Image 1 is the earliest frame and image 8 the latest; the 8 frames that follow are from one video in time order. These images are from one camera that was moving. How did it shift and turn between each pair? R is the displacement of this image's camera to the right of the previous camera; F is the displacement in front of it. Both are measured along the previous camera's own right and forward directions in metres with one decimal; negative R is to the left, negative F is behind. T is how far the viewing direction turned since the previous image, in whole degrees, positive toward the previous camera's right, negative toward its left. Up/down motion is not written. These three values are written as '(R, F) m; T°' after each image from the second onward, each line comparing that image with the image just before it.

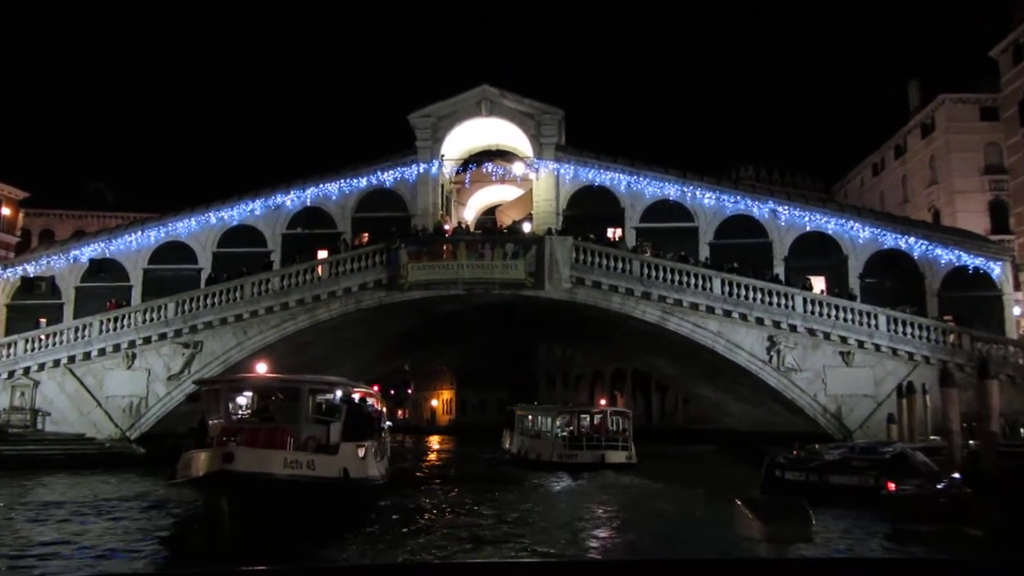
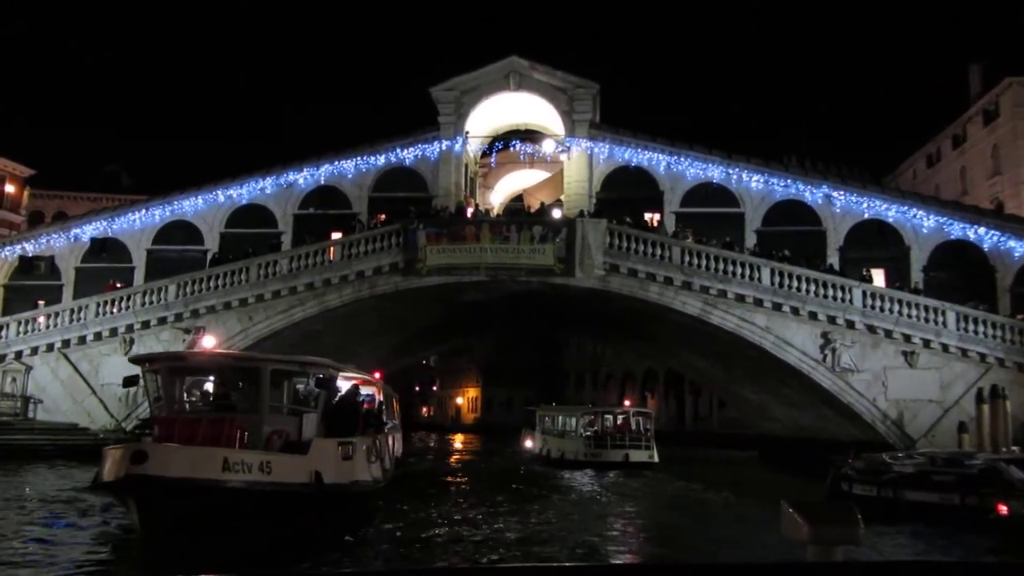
(+0.1, +2.7) m; -2°
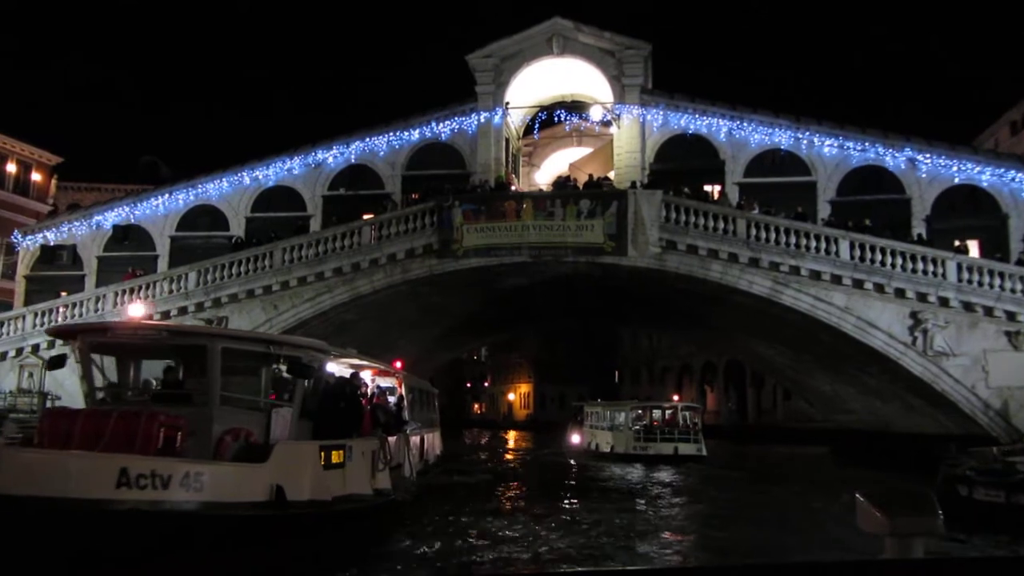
(+0.2, +2.7) m; -3°
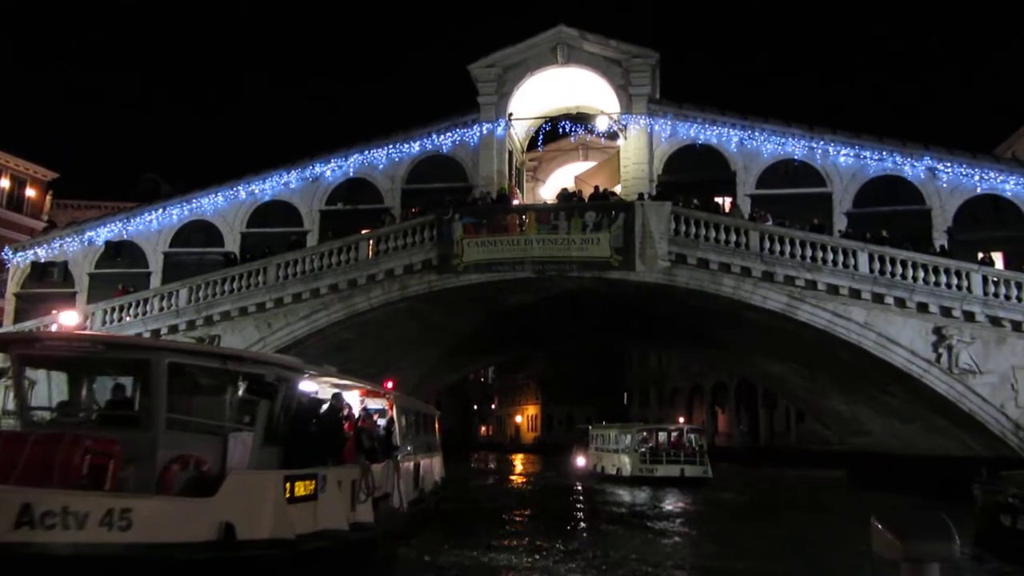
(+0.2, +1.1) m; -1°
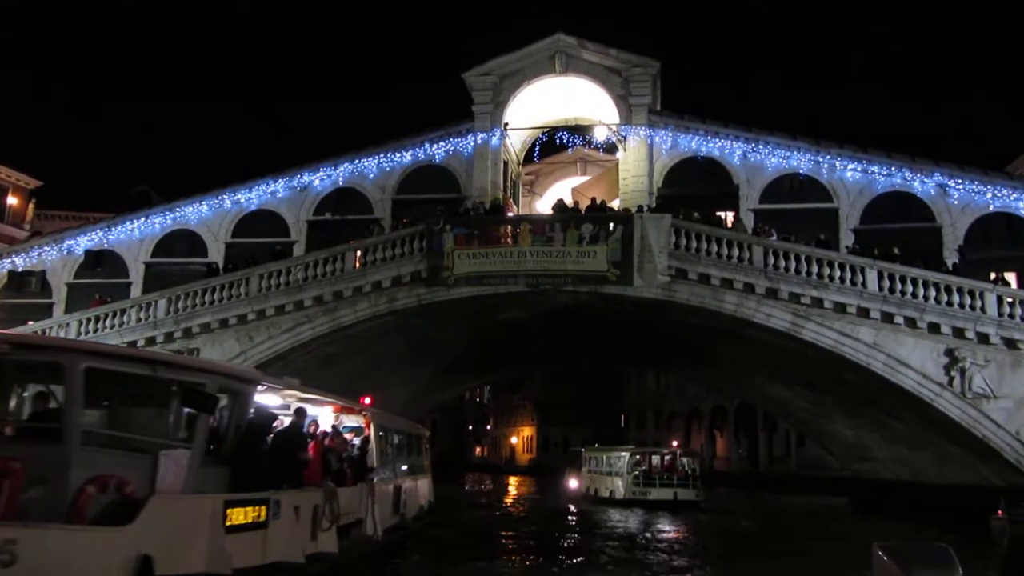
(+0.2, +1.1) m; 0°
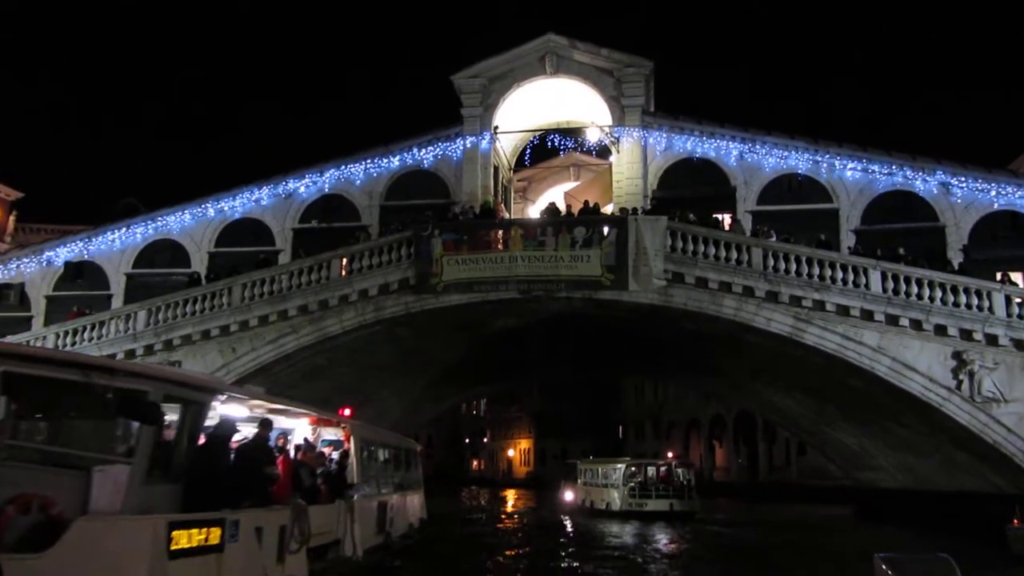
(+0.1, +0.8) m; 0°
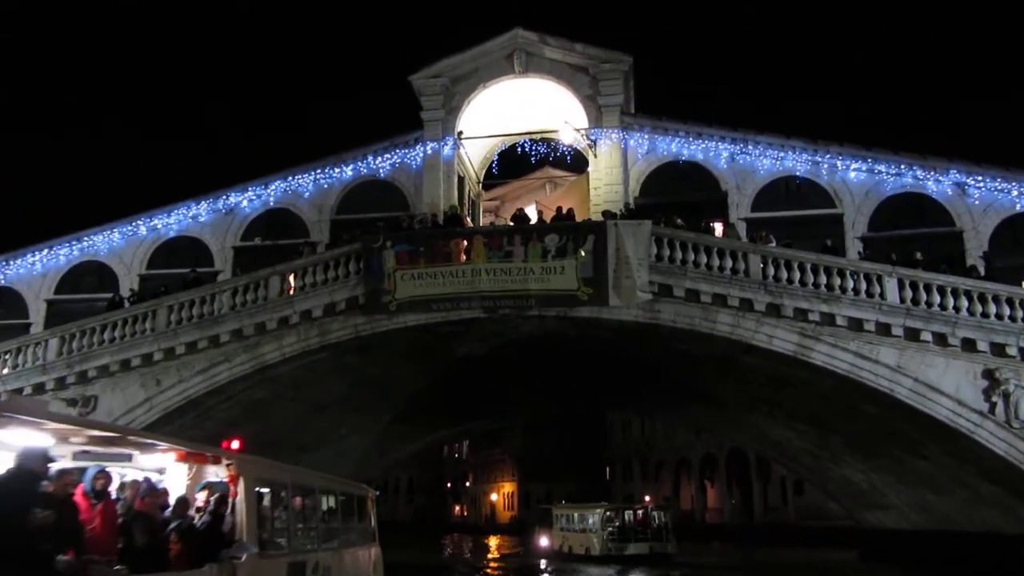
(+0.5, +3.0) m; +1°
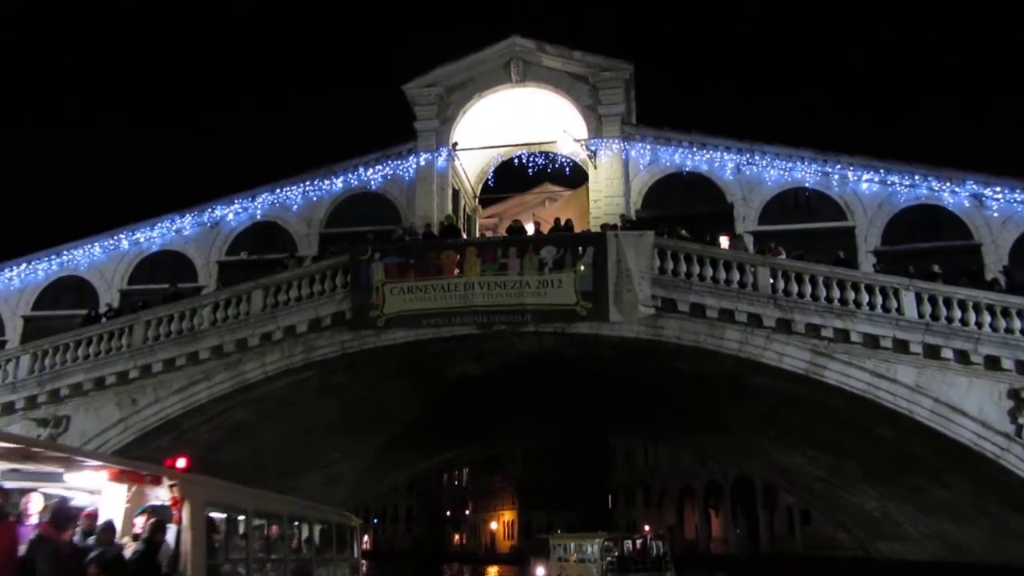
(+0.2, +1.1) m; 0°
